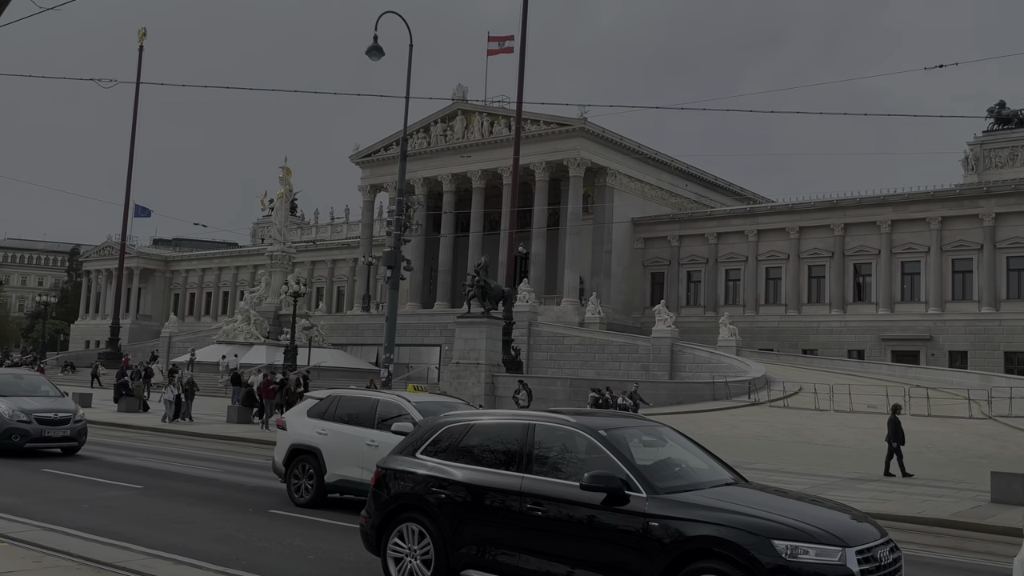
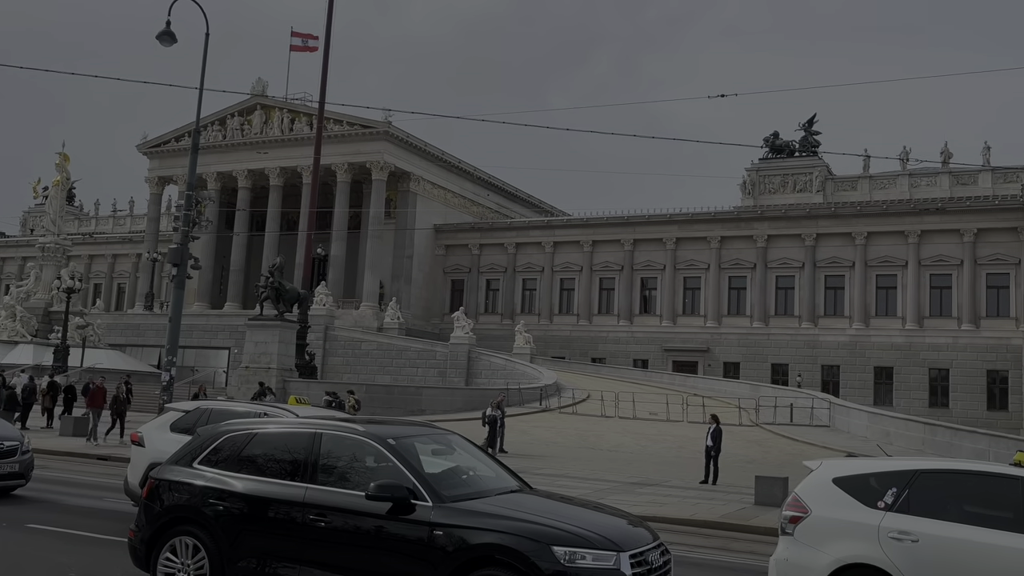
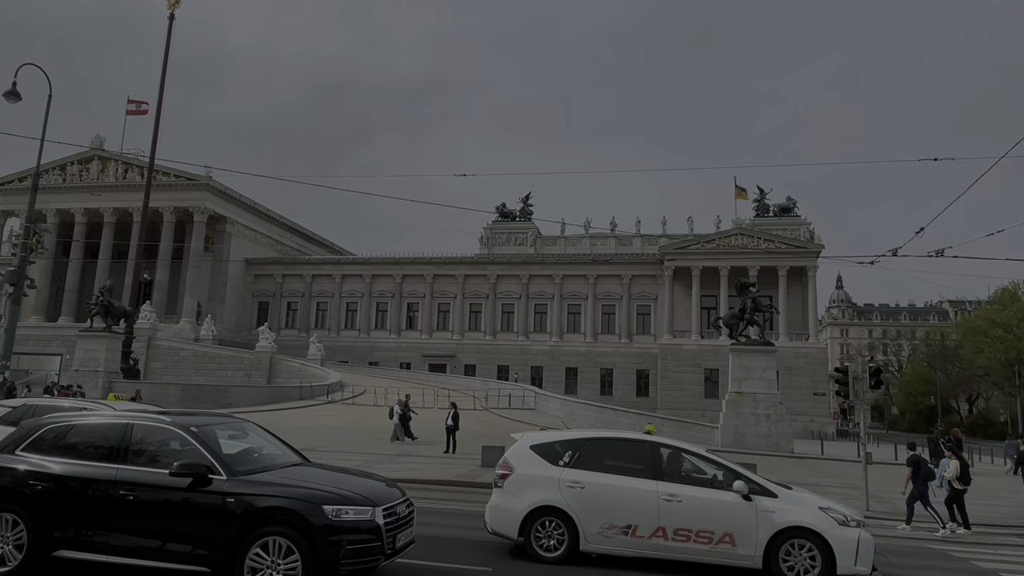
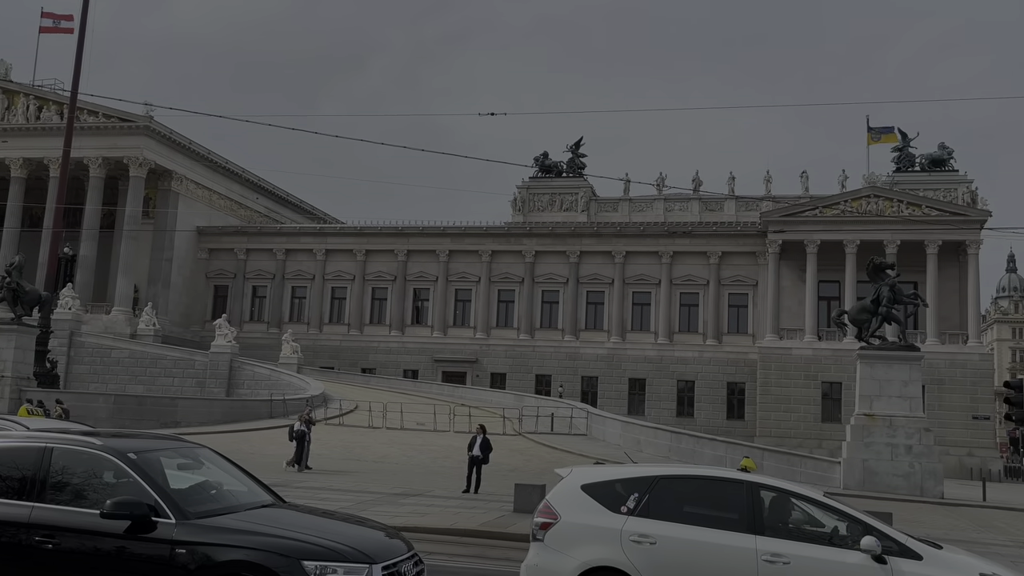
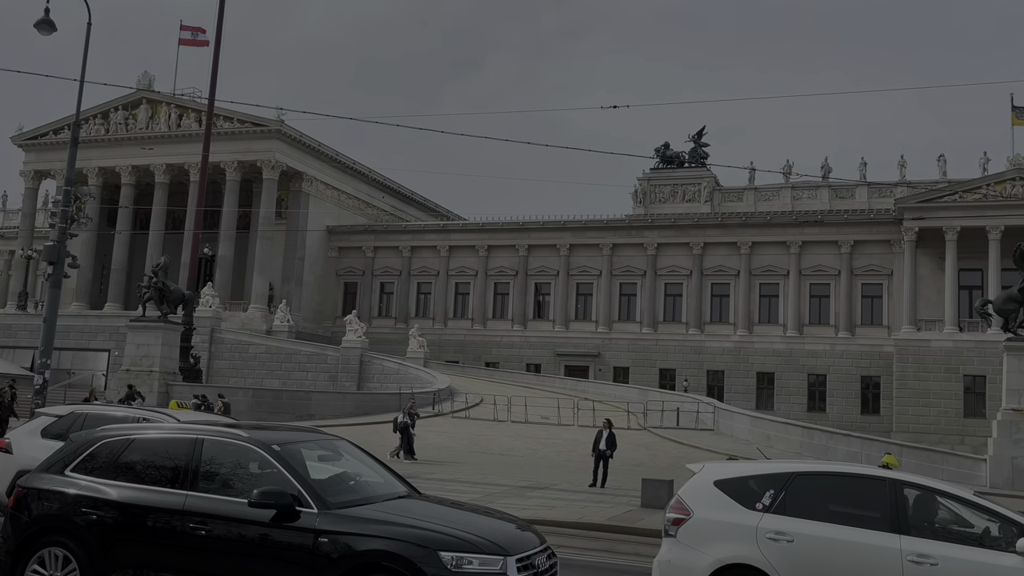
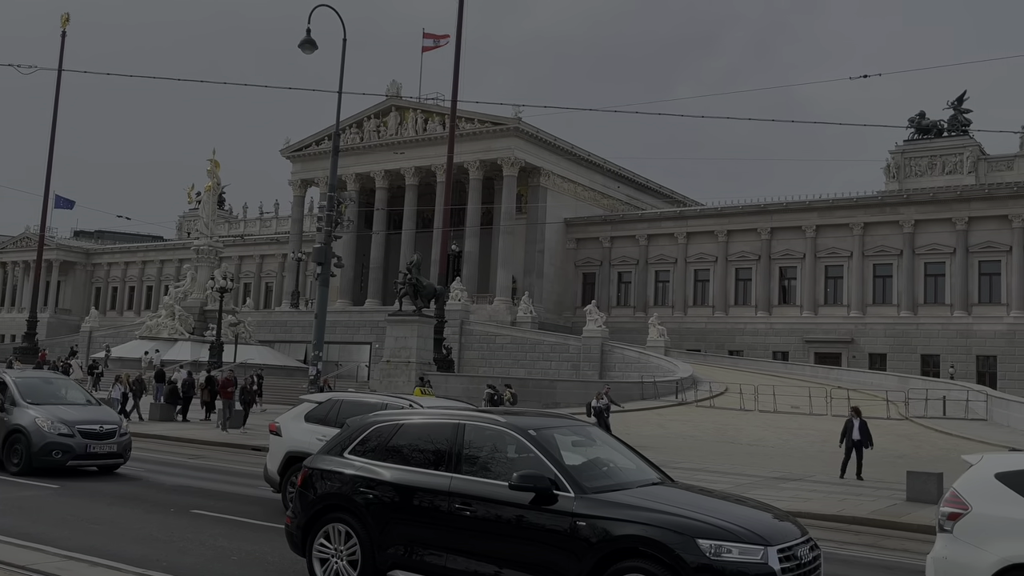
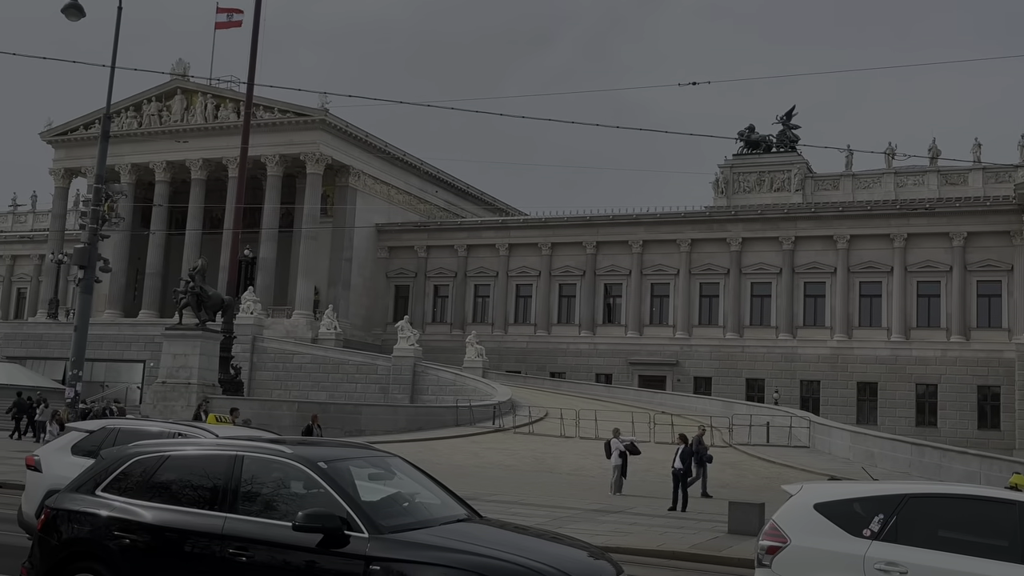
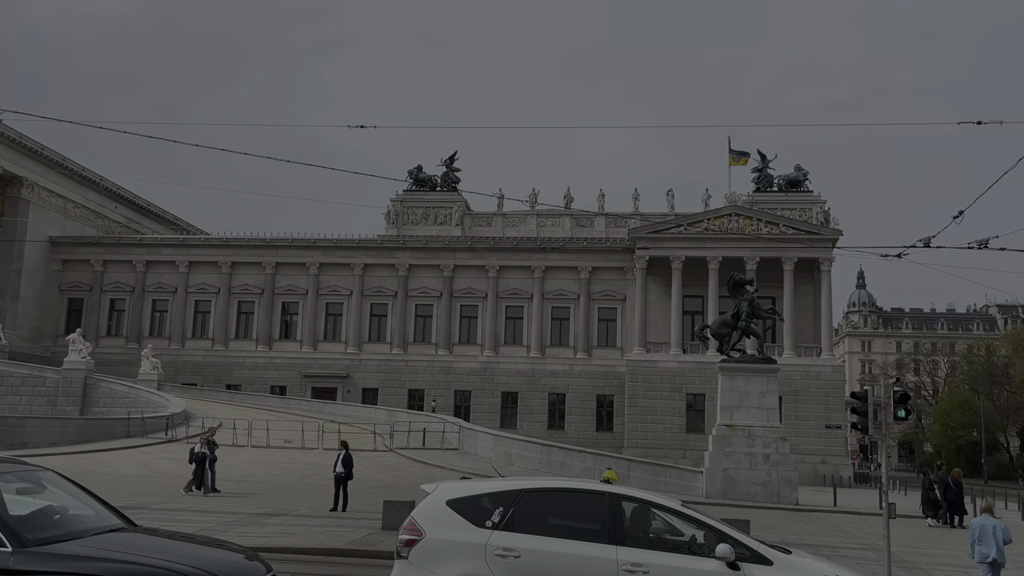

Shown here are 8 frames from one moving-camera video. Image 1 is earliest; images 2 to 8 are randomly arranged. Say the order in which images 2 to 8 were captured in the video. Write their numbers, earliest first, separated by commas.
6, 2, 5, 4, 8, 3, 7
